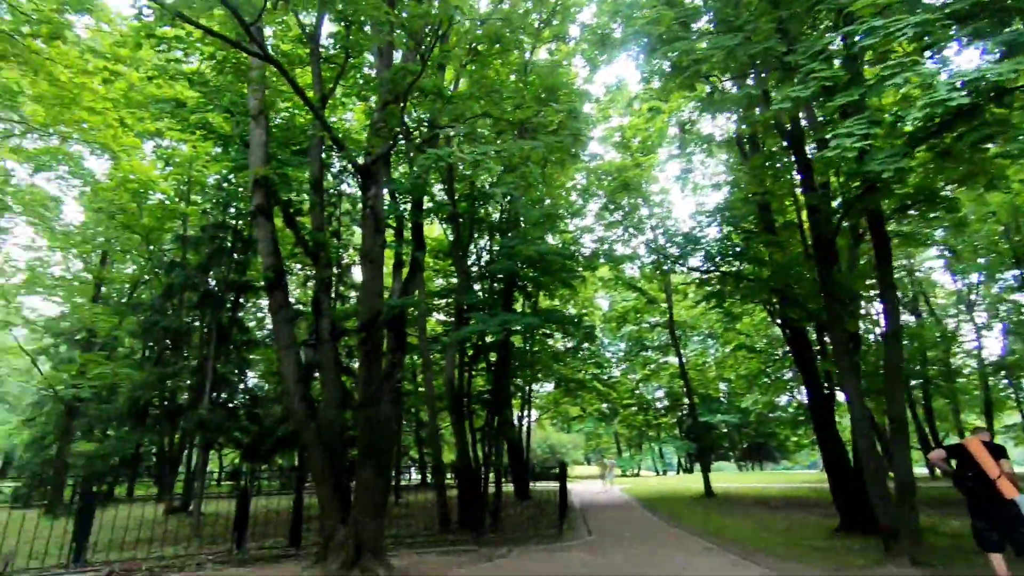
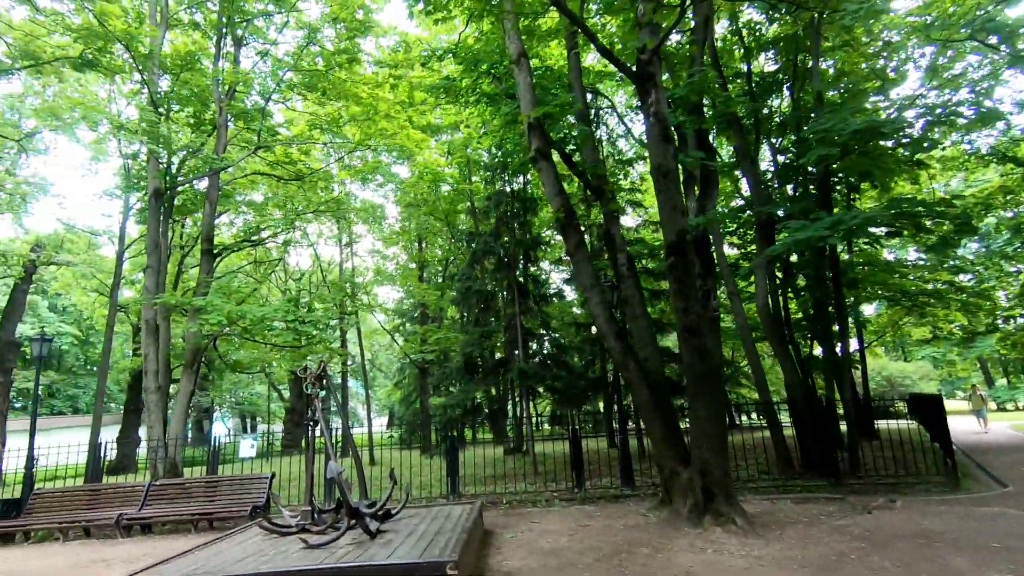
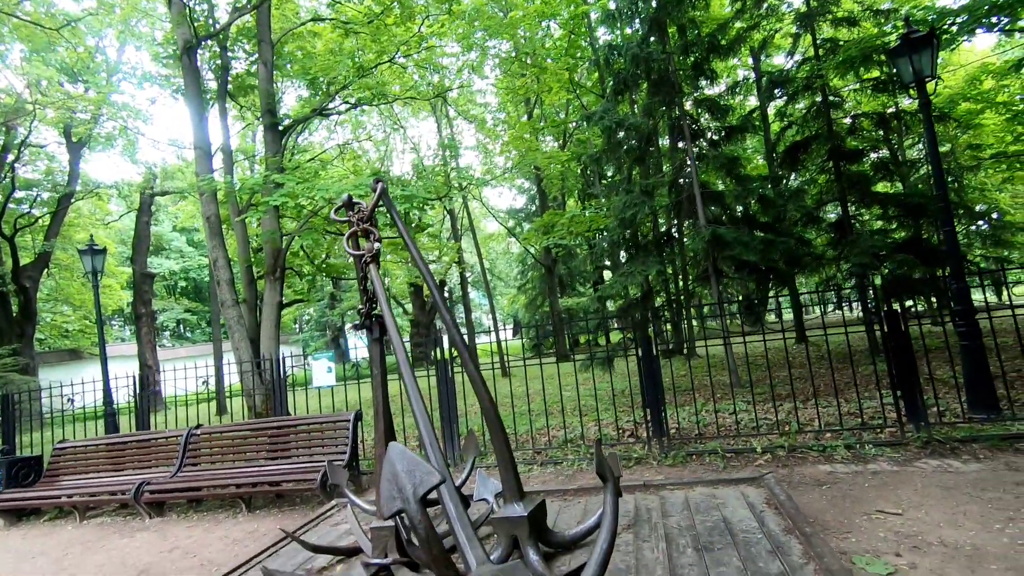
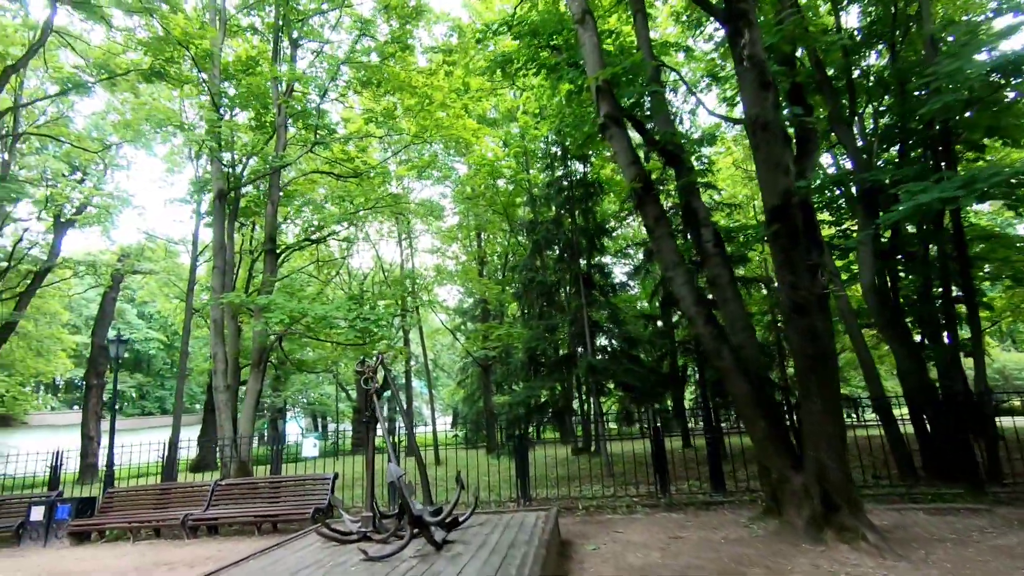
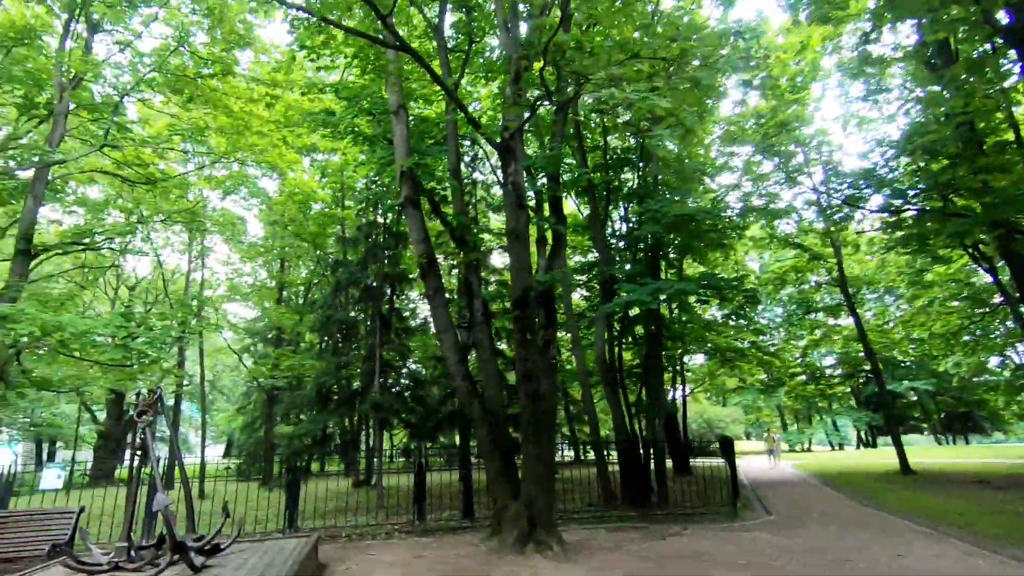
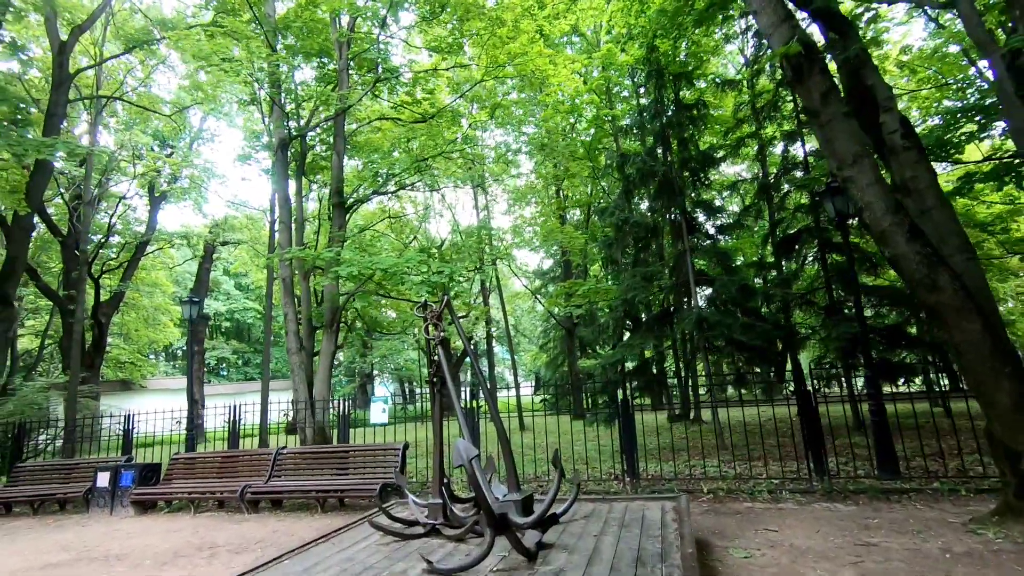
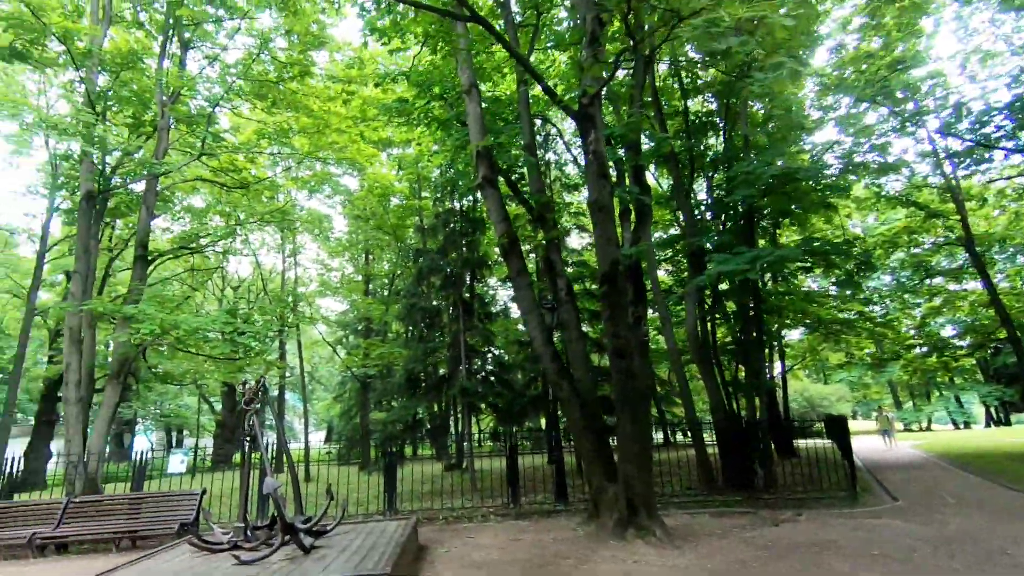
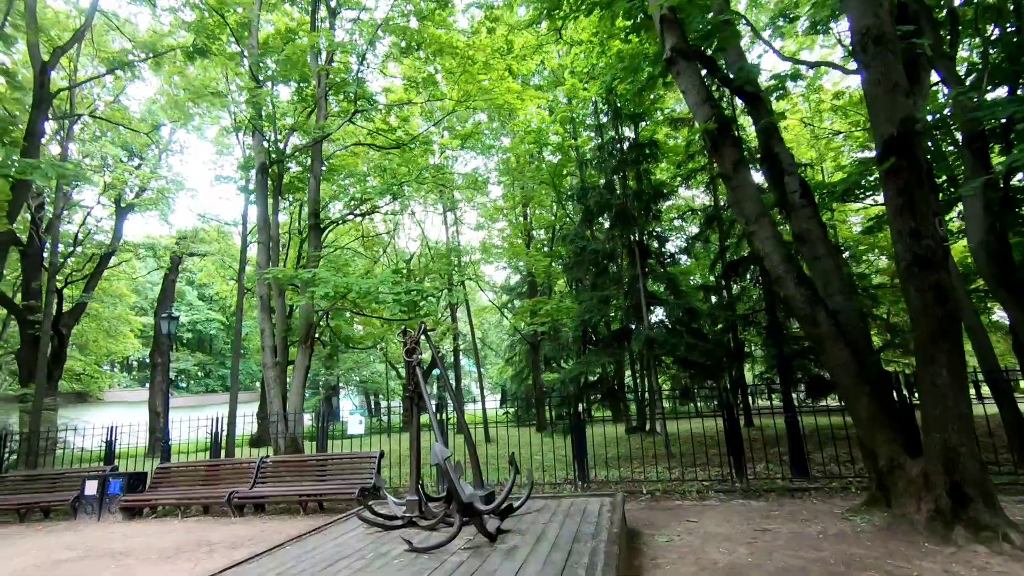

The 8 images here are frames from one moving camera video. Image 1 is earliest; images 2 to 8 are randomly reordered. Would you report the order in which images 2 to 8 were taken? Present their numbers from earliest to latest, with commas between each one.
5, 7, 2, 4, 8, 6, 3
